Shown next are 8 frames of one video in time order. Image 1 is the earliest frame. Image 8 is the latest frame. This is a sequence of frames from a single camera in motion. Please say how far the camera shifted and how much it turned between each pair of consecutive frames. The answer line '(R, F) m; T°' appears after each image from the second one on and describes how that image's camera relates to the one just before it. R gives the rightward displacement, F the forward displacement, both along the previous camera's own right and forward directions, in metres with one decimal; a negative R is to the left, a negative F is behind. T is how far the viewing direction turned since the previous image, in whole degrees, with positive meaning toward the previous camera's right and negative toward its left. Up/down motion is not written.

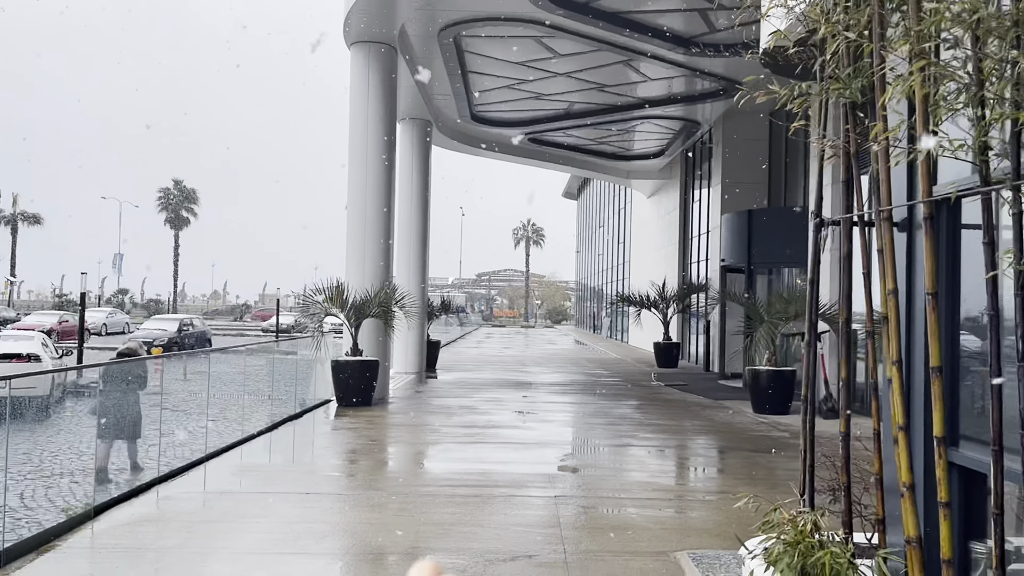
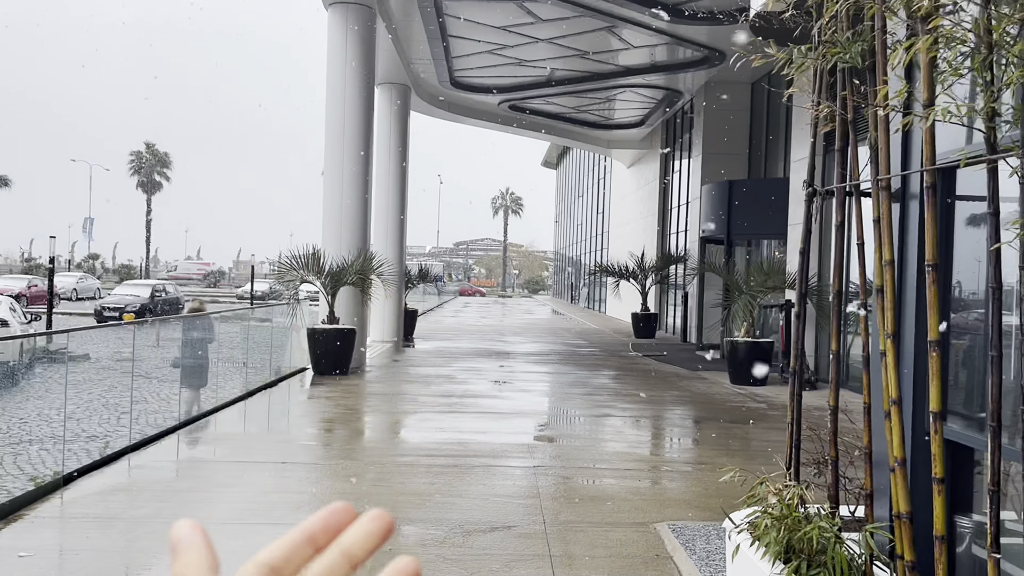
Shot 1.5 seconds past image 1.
(0.0, +0.1) m; +2°
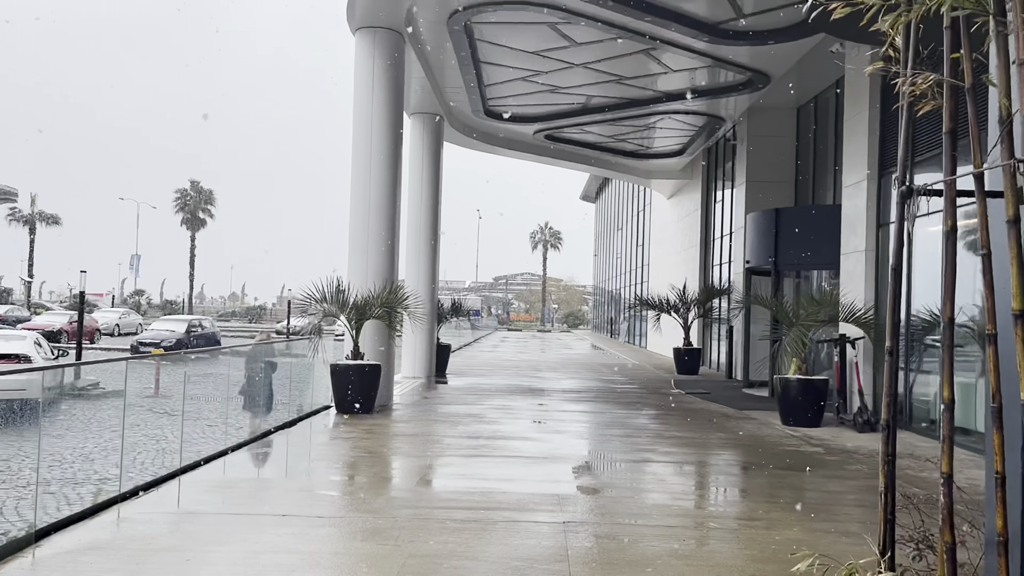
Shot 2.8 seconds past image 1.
(+0.1, +0.7) m; -3°
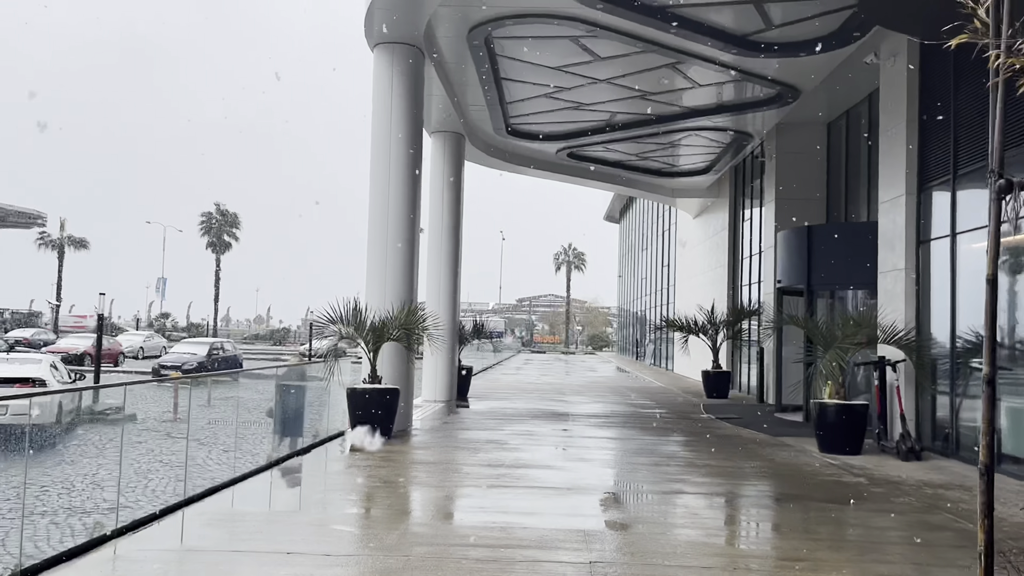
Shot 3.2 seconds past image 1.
(0.0, +0.4) m; -2°
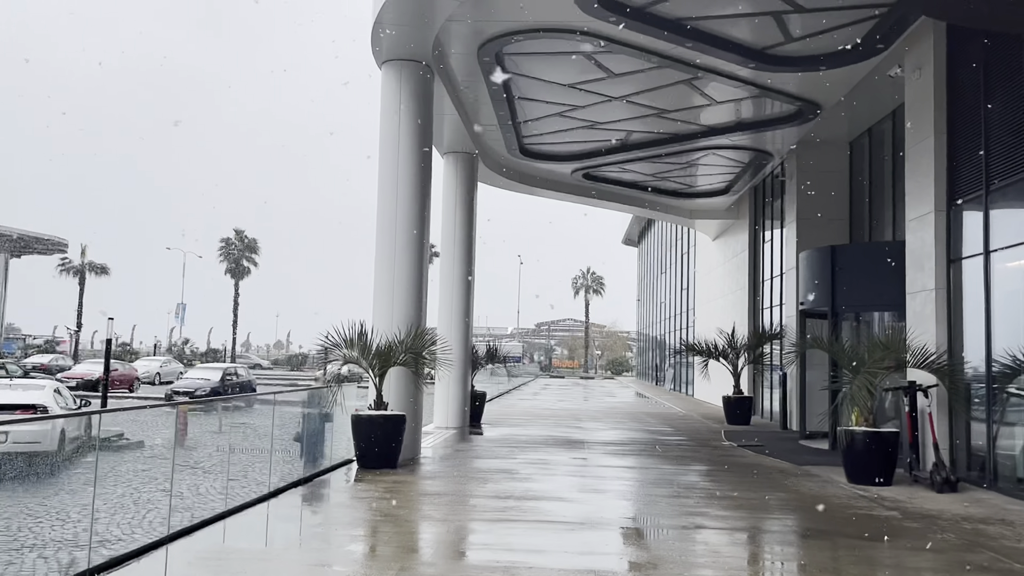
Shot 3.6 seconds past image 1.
(+0.1, +0.4) m; -1°
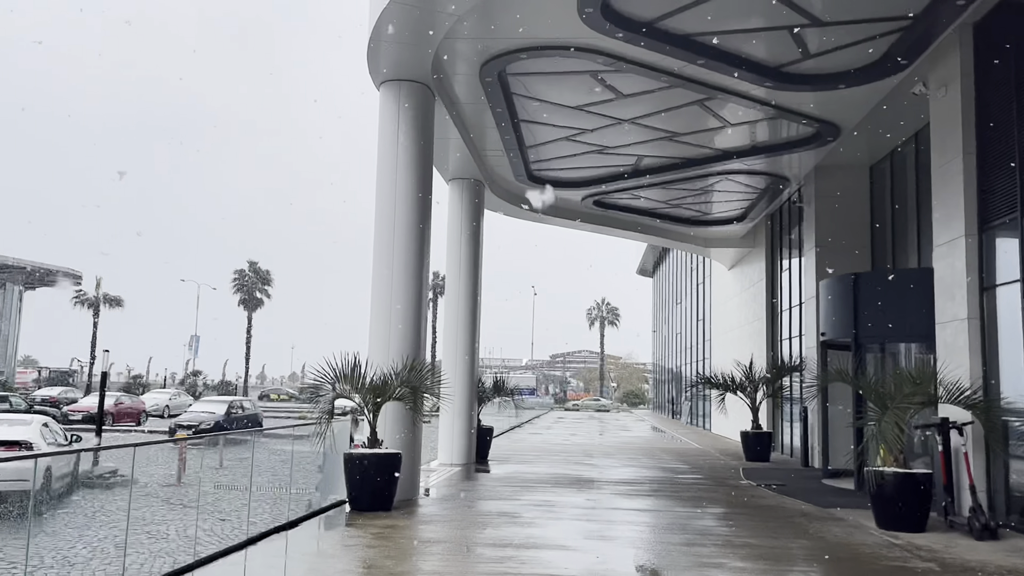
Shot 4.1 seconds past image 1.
(+0.2, +0.6) m; -1°
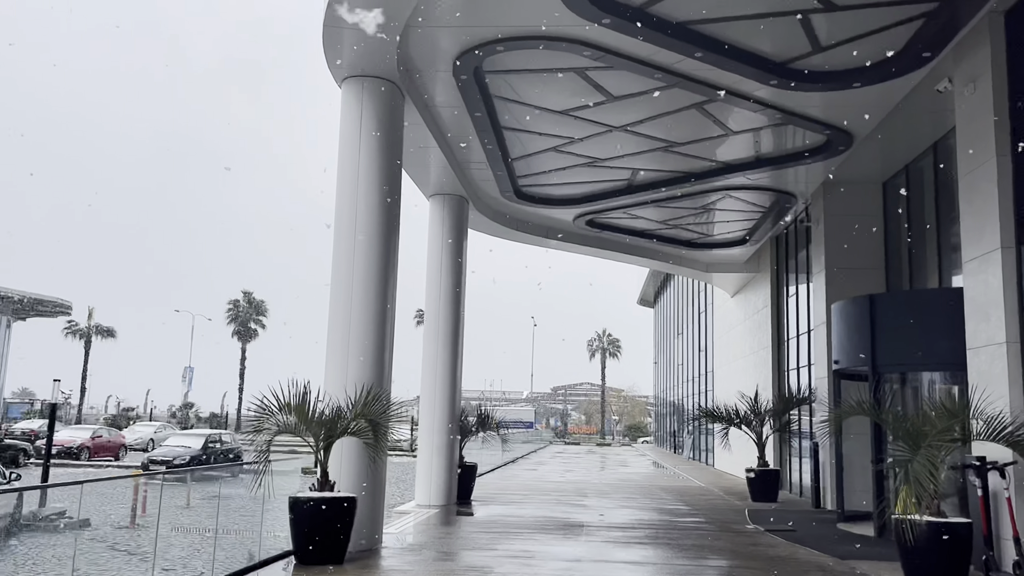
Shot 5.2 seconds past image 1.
(+0.3, +1.3) m; 0°
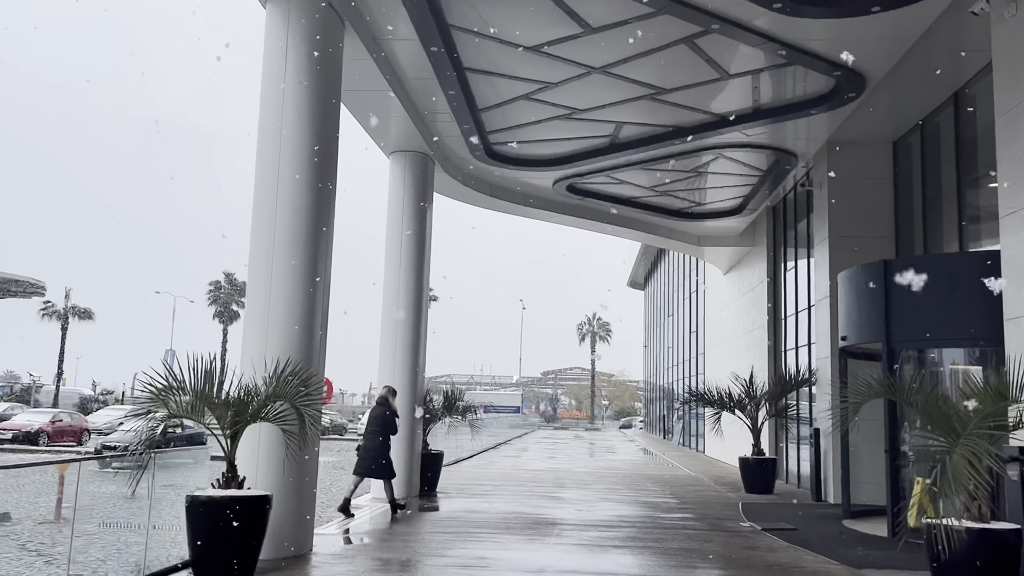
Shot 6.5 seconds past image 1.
(+0.4, +1.6) m; +1°
